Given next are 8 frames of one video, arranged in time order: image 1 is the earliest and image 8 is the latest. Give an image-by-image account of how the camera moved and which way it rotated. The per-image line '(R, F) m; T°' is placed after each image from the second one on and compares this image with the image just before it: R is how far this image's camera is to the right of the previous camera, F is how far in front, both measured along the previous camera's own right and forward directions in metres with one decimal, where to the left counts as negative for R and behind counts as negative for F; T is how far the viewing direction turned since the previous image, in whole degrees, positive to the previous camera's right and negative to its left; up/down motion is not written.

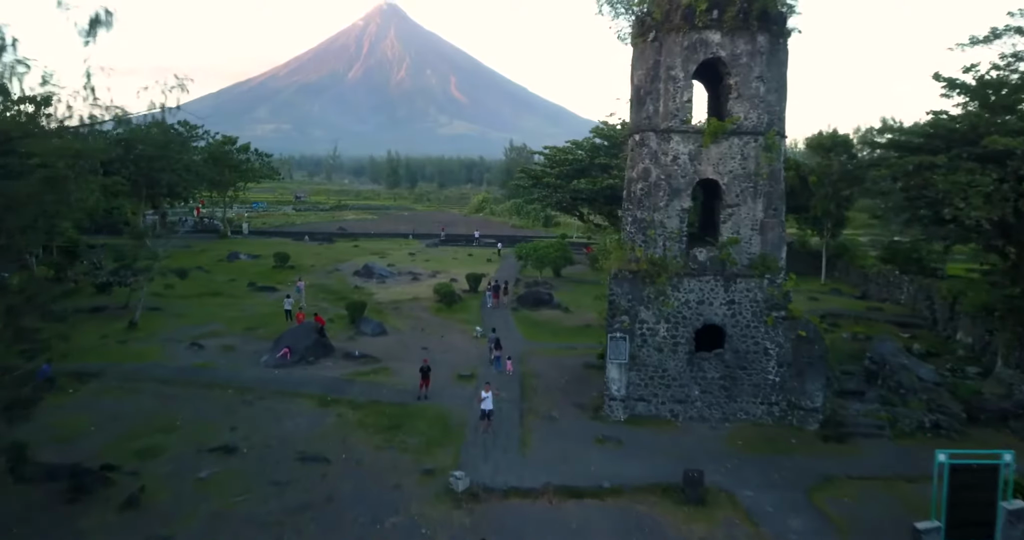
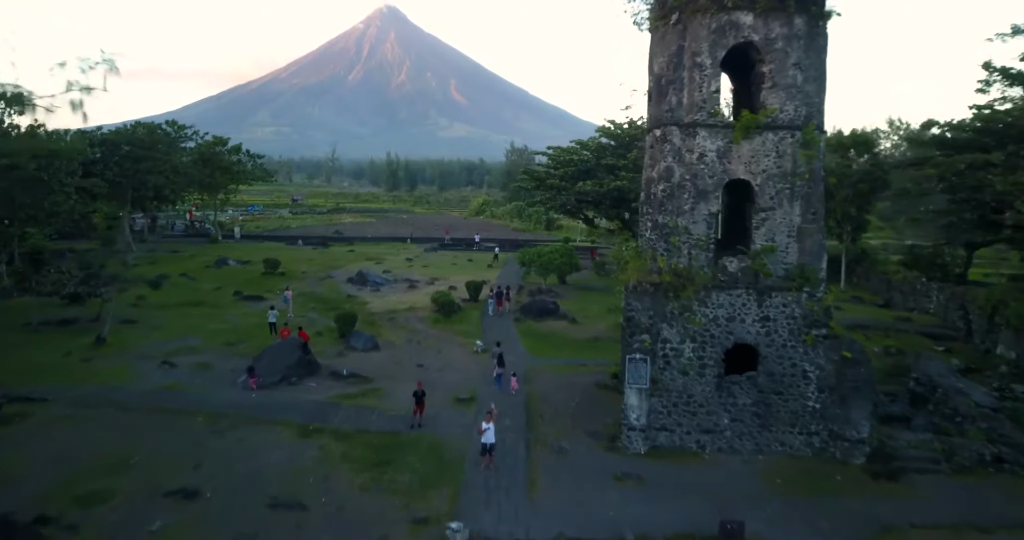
(-0.1, +1.8) m; 0°
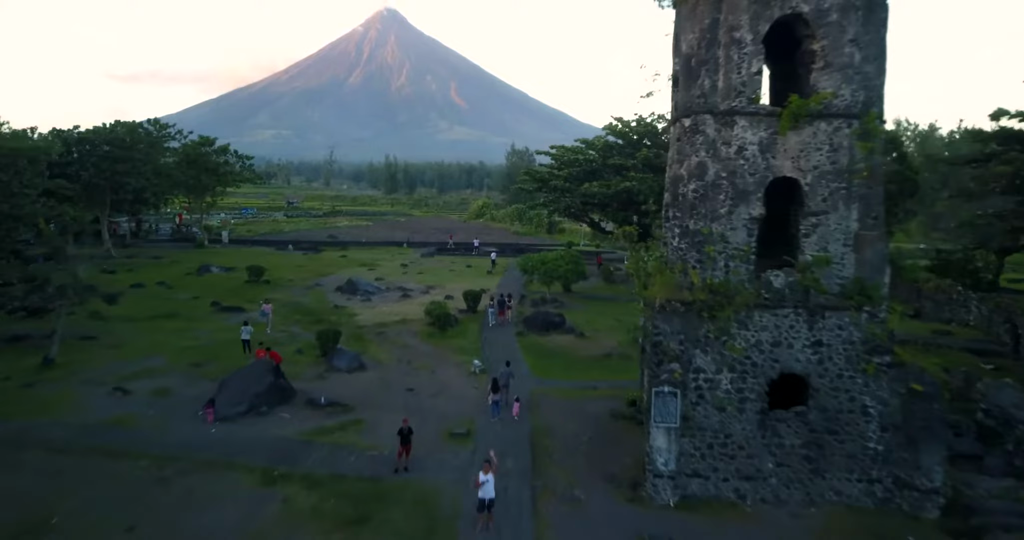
(0.0, +2.2) m; 0°
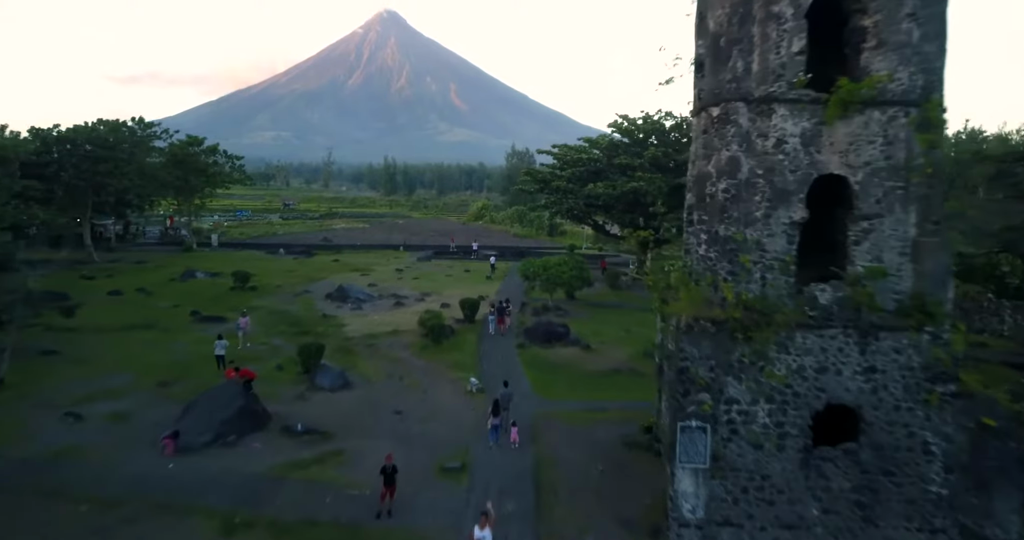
(0.0, +1.7) m; 0°
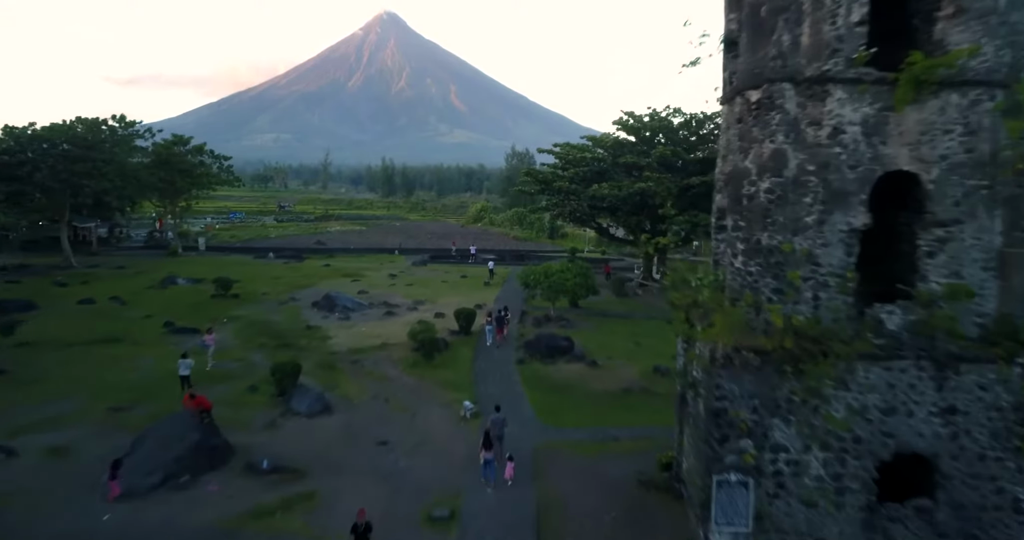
(0.0, +1.8) m; 0°
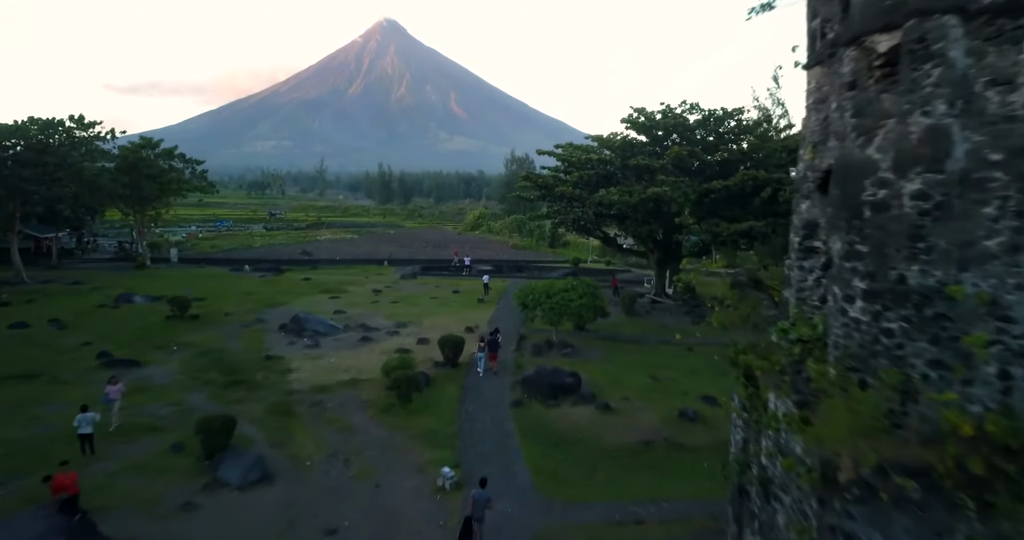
(+0.1, +3.3) m; 0°
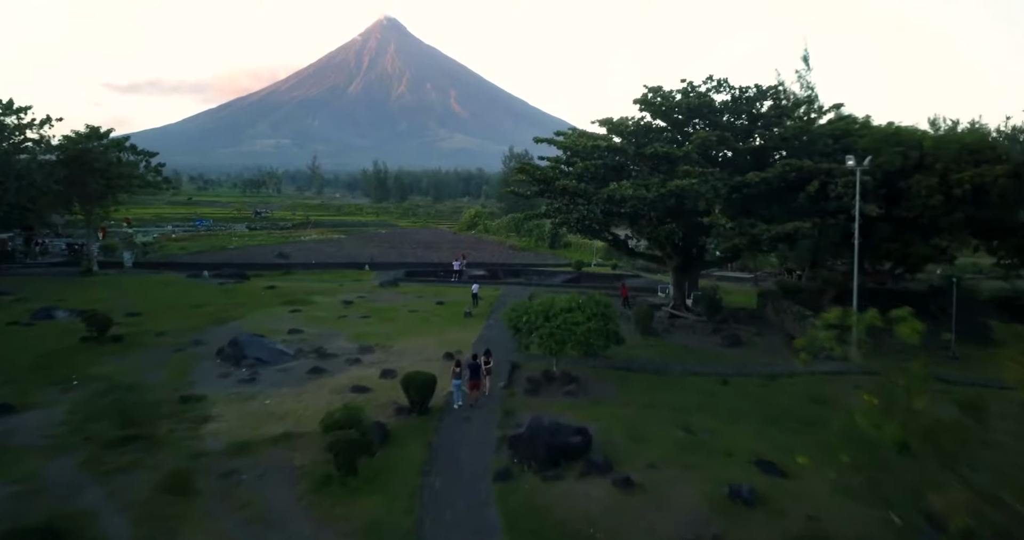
(+0.2, +4.3) m; 0°
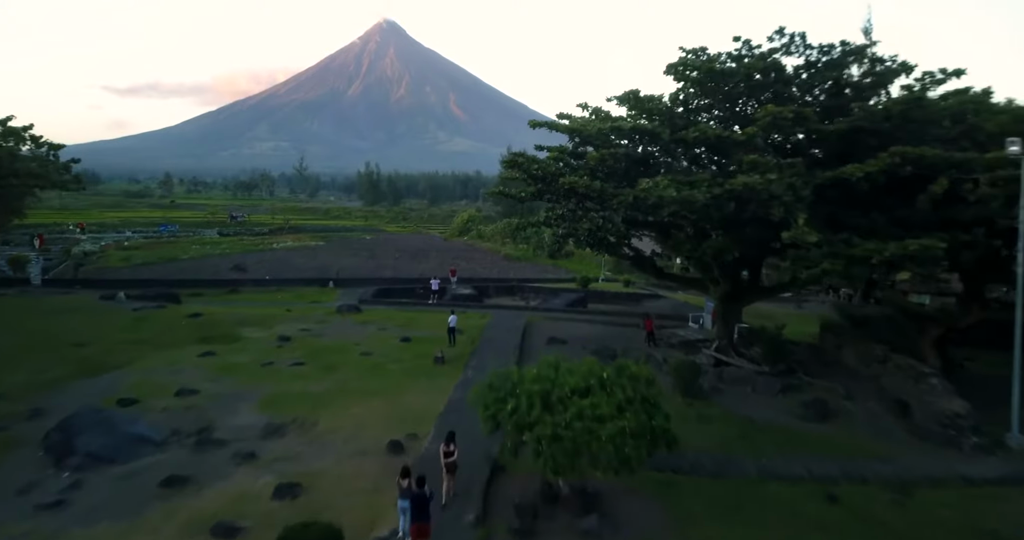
(+0.3, +6.4) m; 0°
